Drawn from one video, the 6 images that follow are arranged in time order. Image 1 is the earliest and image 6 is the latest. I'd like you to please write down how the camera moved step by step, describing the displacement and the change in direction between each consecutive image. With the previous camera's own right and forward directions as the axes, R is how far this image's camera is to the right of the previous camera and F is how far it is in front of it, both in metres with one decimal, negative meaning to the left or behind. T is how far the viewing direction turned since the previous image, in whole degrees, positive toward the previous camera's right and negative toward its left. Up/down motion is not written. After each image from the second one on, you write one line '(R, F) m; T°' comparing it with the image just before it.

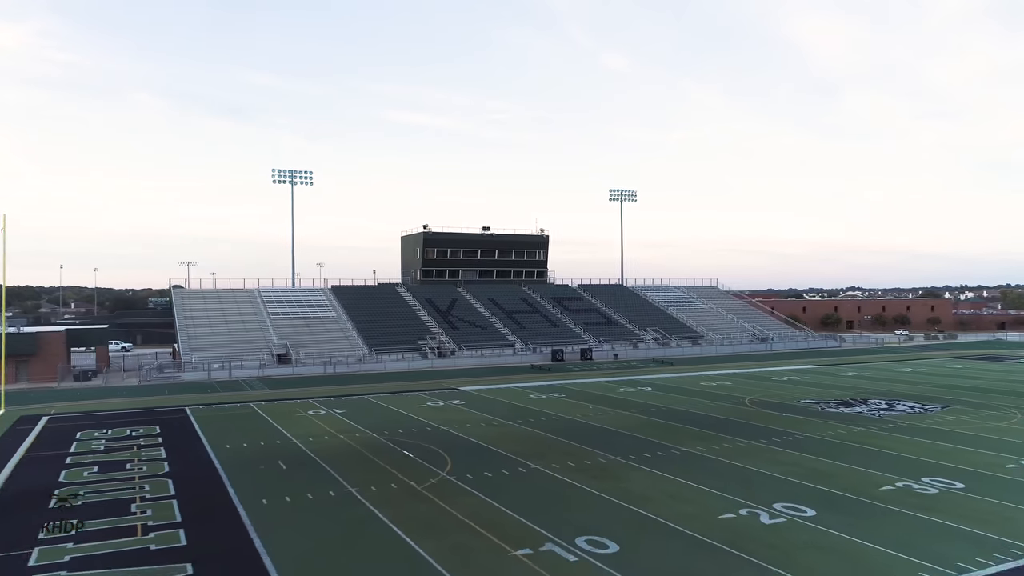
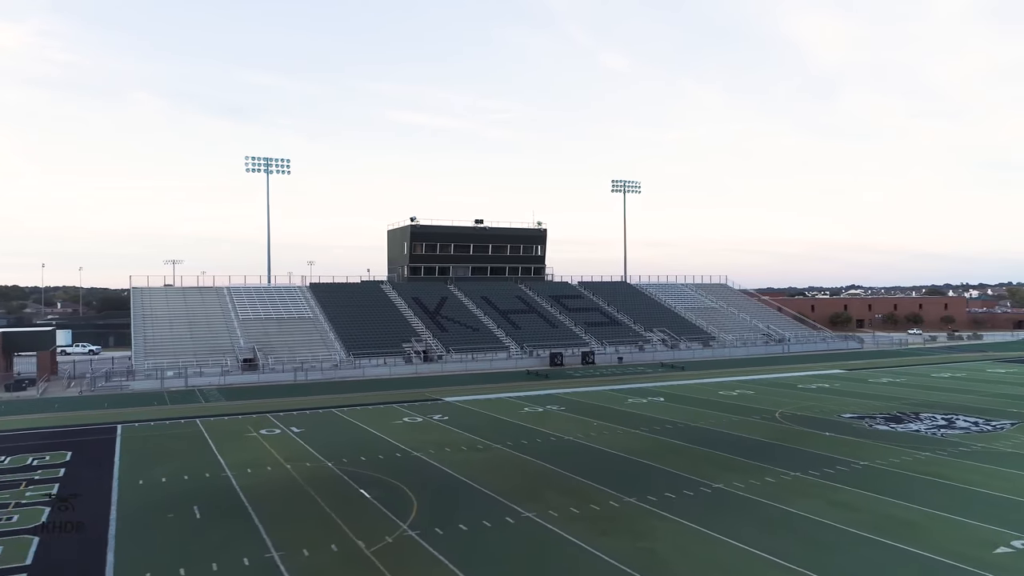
(+0.3, +4.4) m; 0°
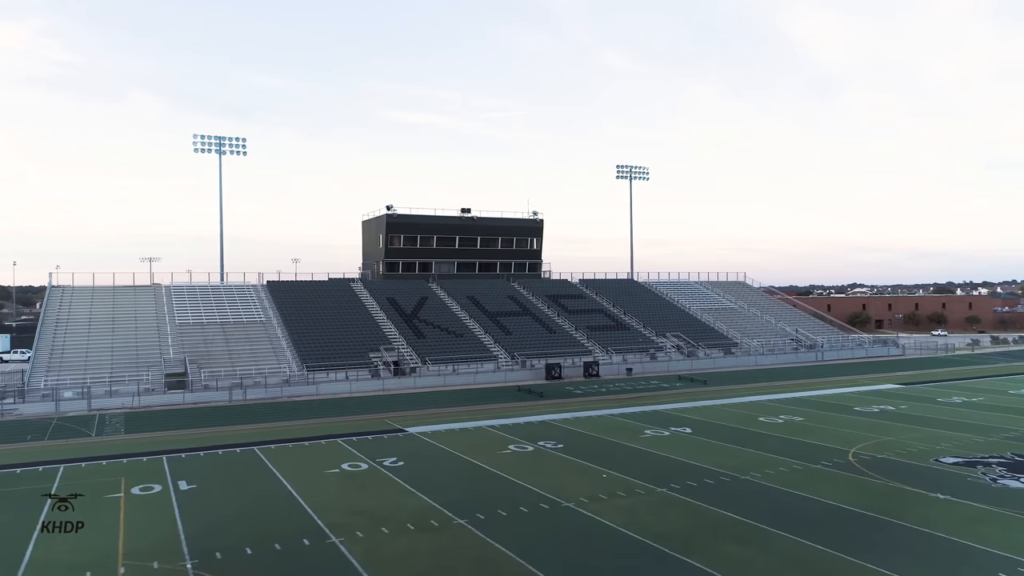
(+0.6, +6.9) m; 0°
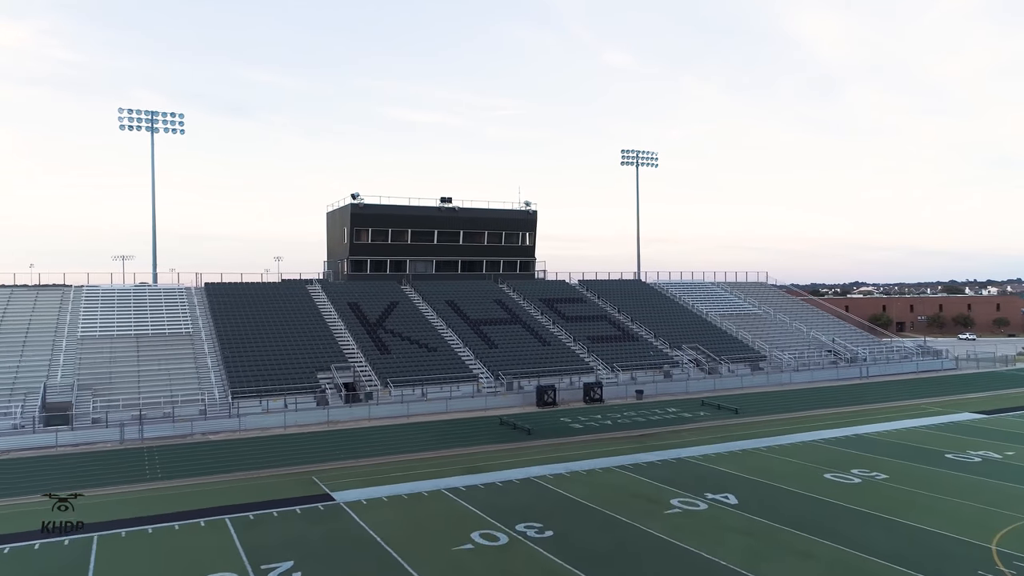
(+0.7, +6.9) m; 0°
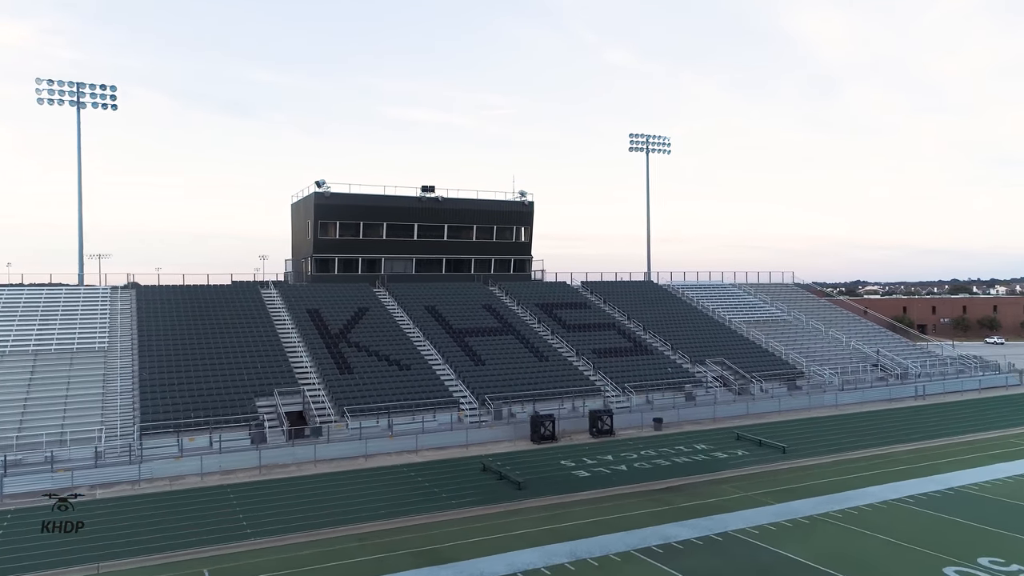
(+0.4, +5.7) m; 0°
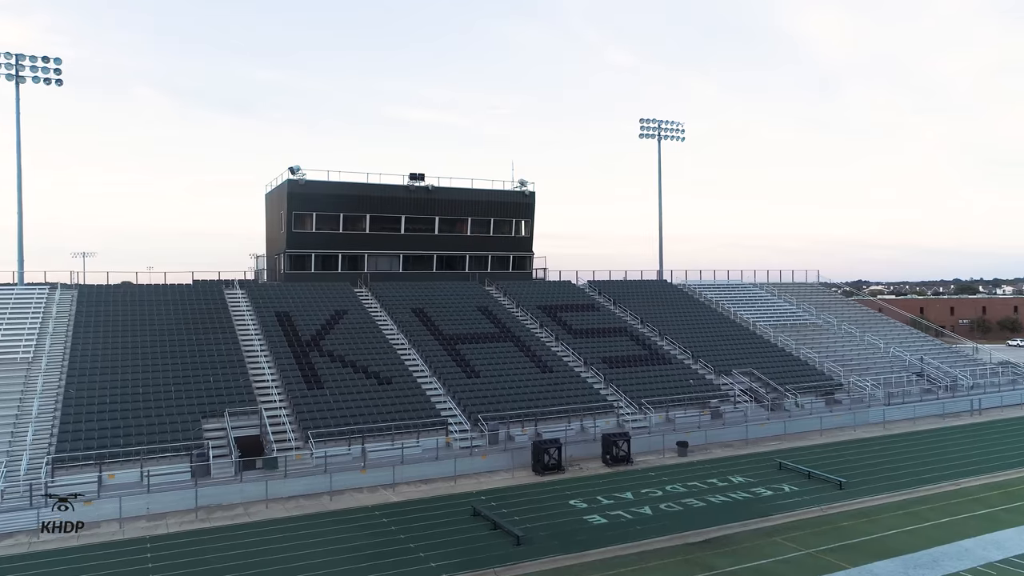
(+0.1, +3.8) m; 0°
